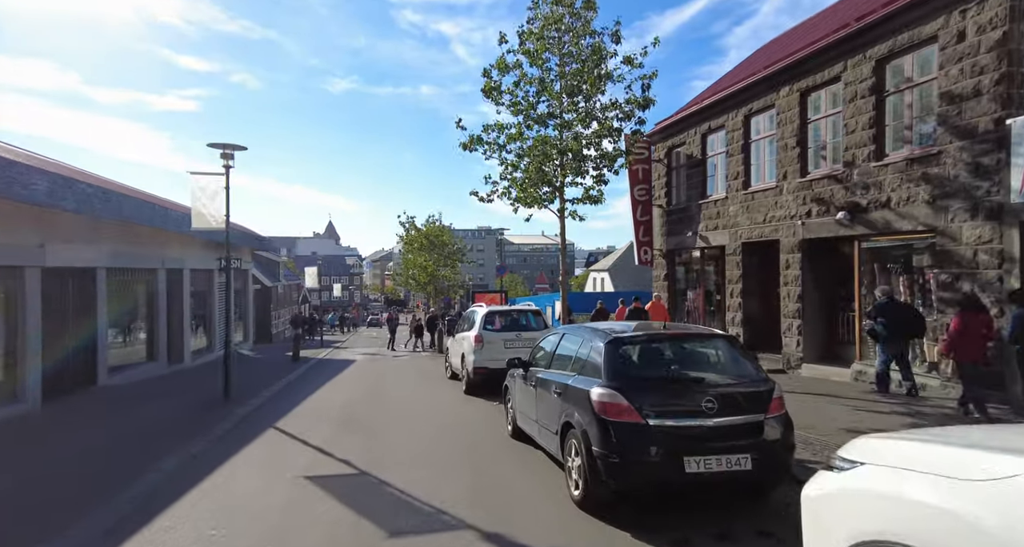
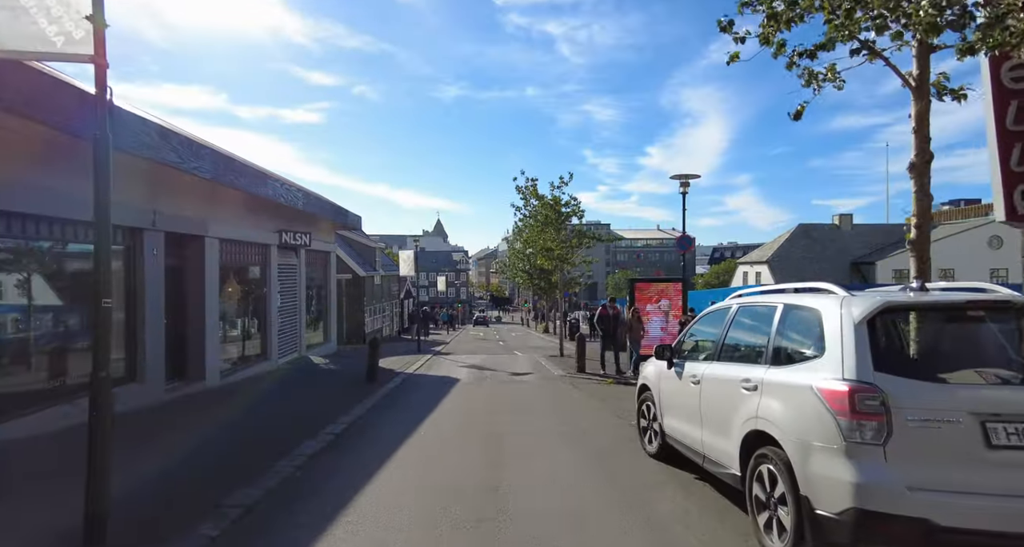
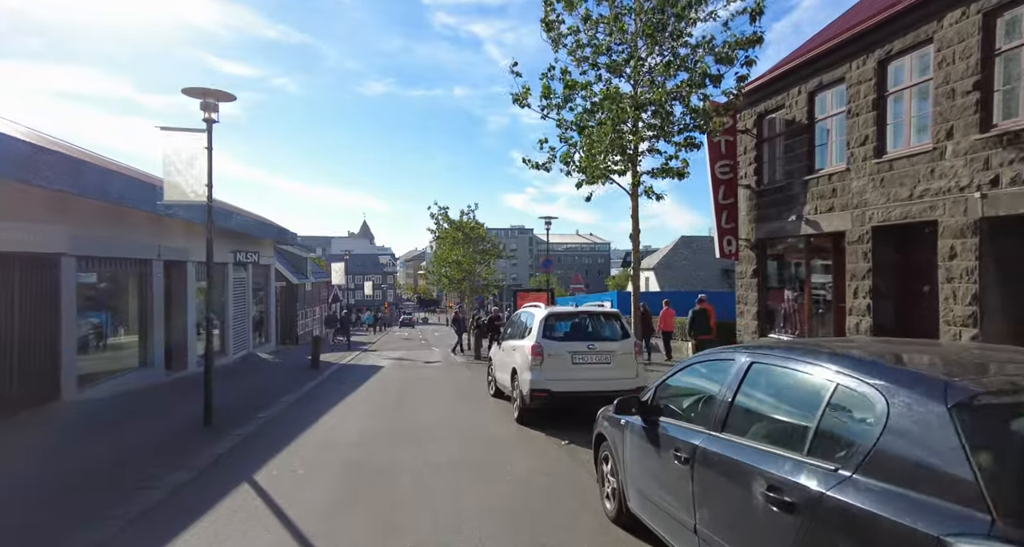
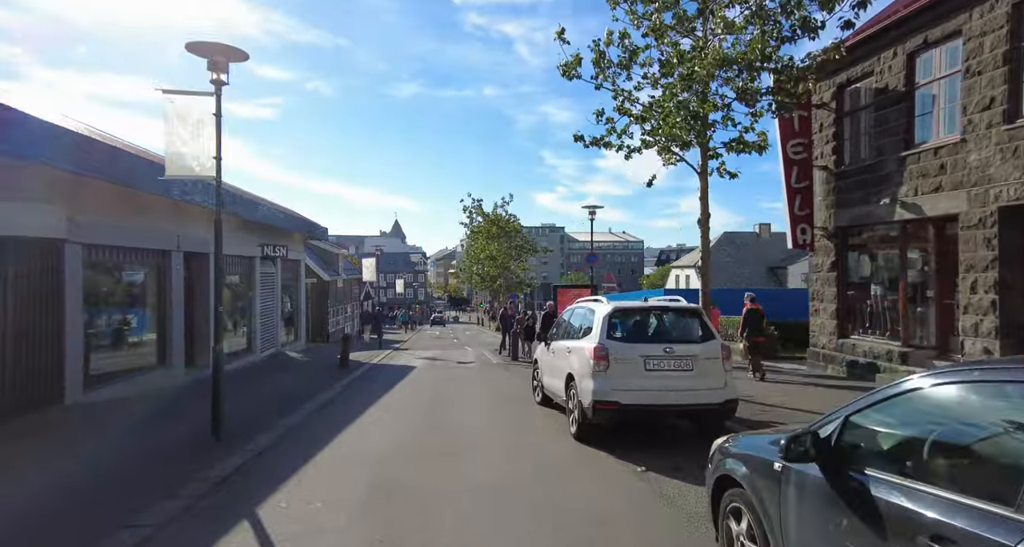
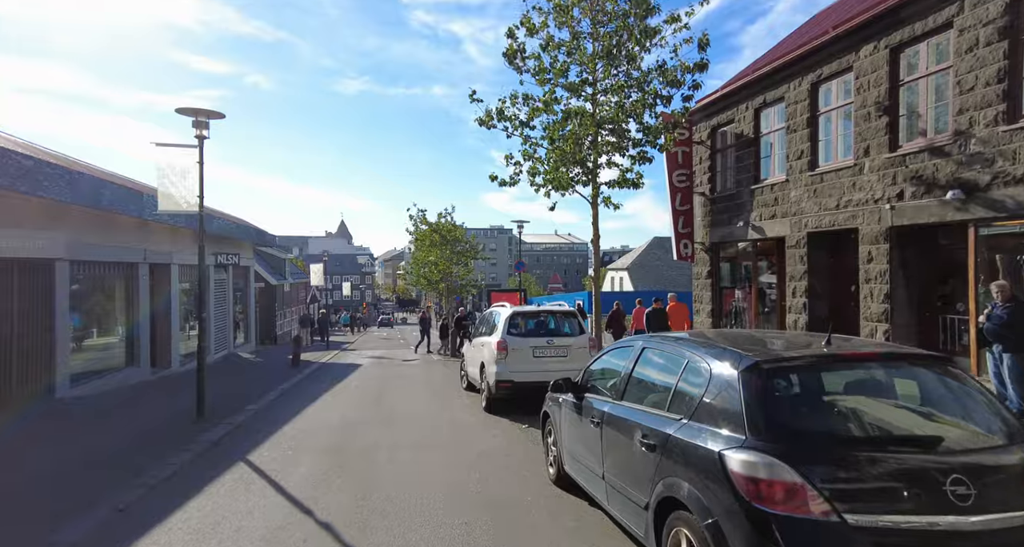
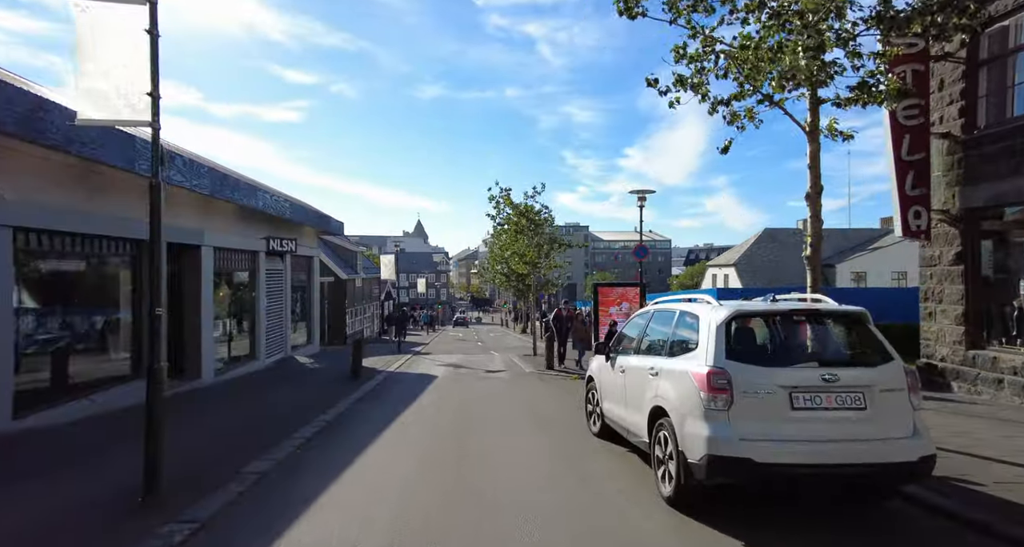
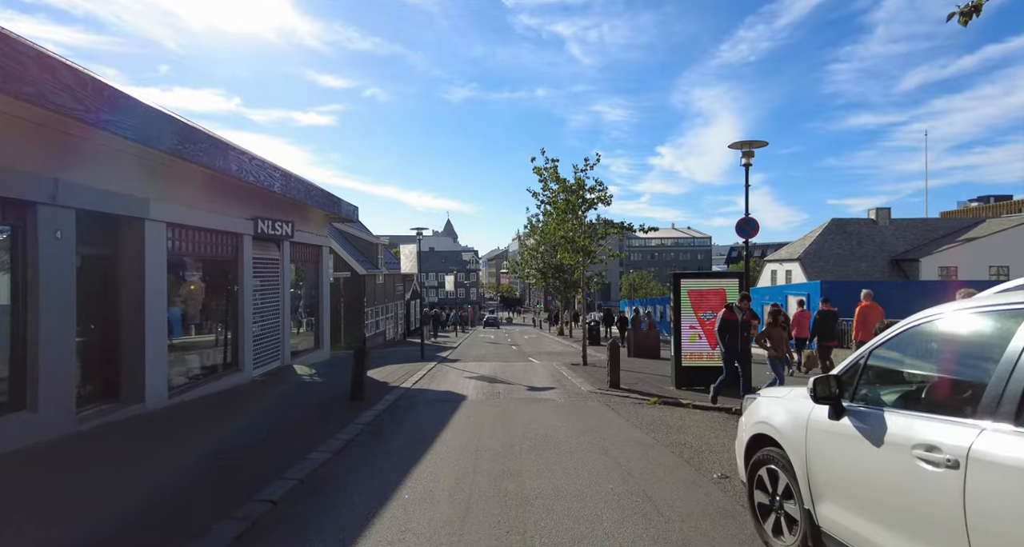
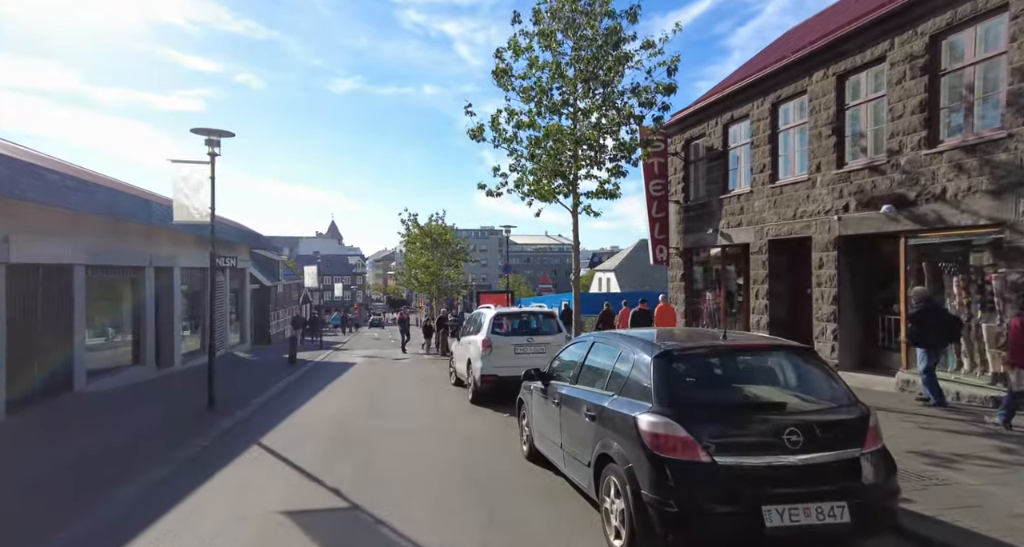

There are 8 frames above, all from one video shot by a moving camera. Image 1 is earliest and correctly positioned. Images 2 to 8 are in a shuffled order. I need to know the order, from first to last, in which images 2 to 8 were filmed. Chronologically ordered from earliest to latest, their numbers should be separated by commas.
8, 5, 3, 4, 6, 2, 7
